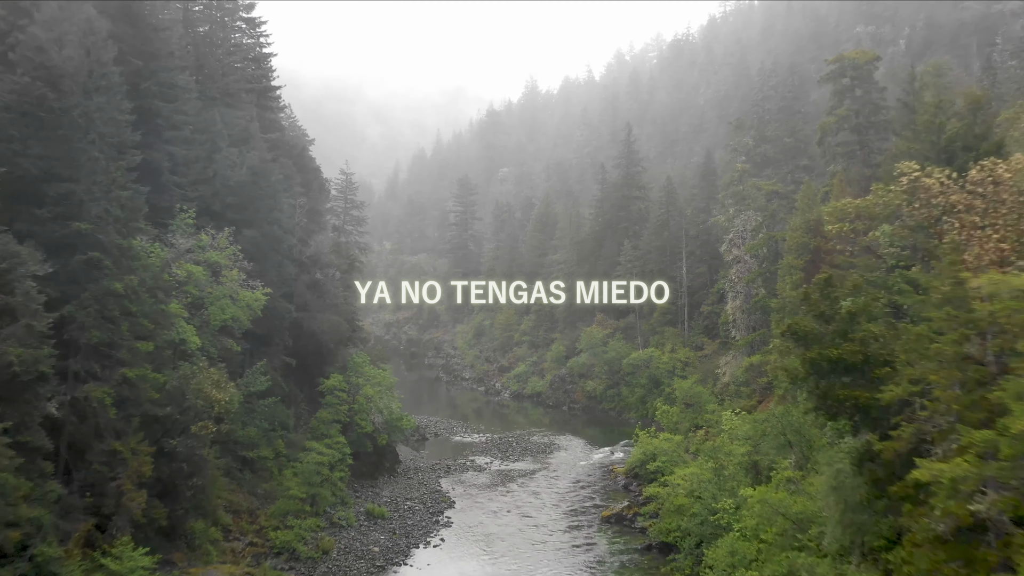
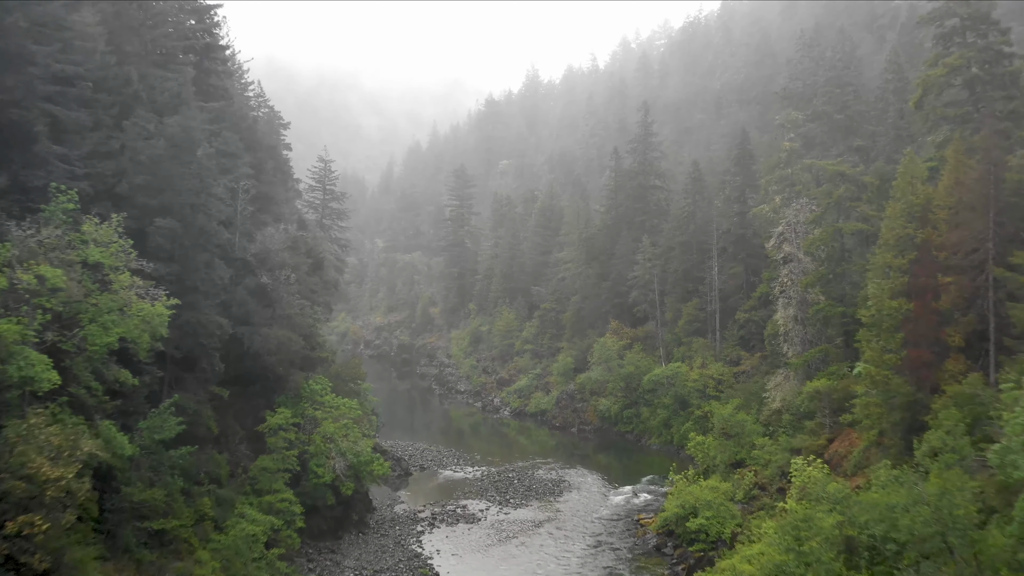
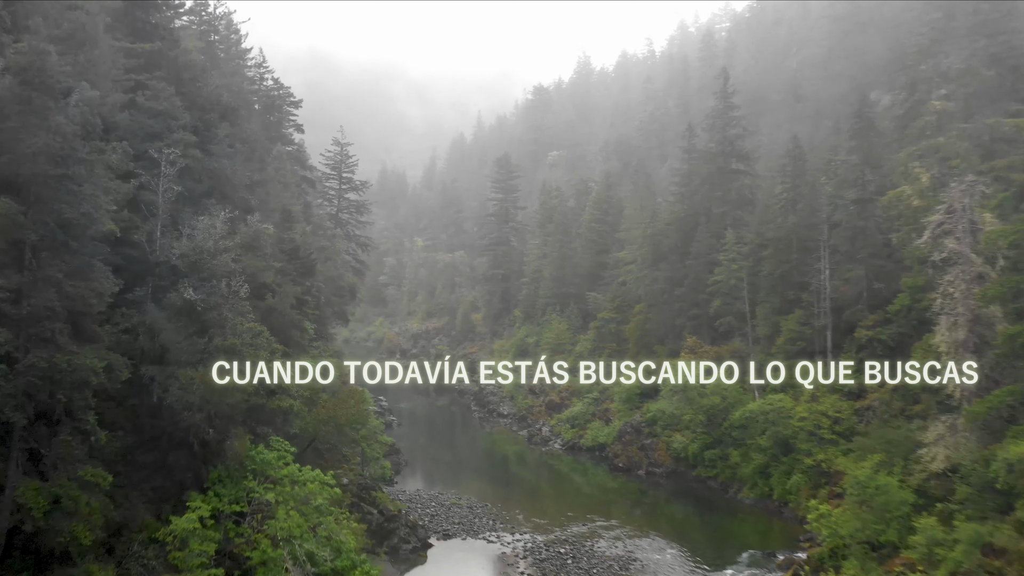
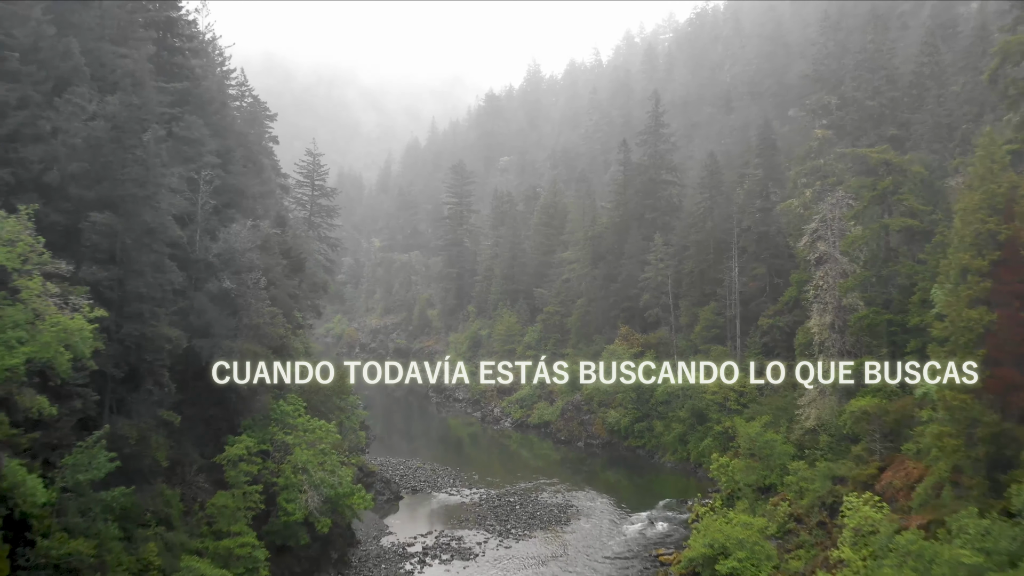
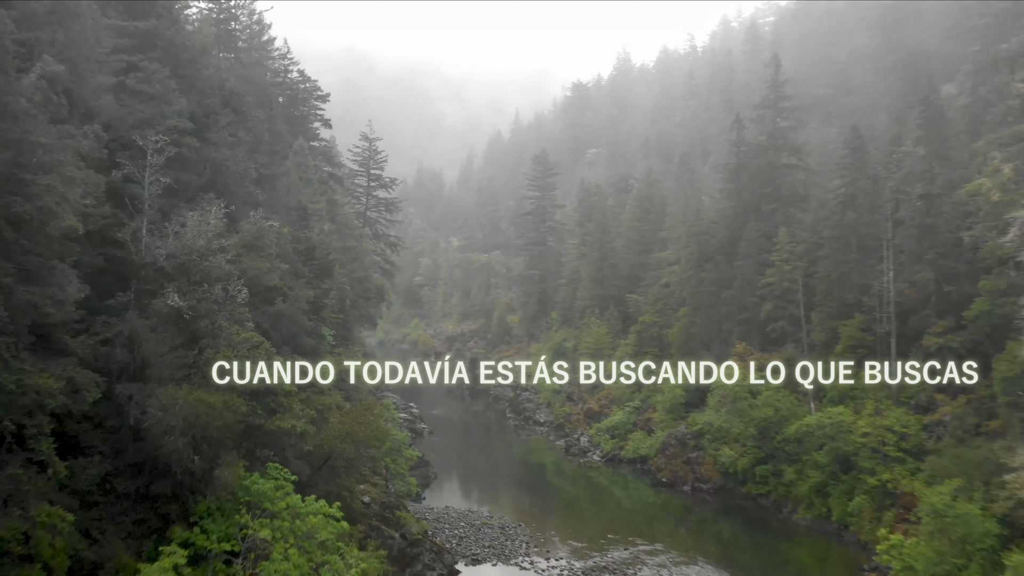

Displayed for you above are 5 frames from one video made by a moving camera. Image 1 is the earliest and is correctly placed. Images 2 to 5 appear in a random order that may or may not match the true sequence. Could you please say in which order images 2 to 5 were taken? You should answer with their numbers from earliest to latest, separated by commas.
2, 4, 3, 5
